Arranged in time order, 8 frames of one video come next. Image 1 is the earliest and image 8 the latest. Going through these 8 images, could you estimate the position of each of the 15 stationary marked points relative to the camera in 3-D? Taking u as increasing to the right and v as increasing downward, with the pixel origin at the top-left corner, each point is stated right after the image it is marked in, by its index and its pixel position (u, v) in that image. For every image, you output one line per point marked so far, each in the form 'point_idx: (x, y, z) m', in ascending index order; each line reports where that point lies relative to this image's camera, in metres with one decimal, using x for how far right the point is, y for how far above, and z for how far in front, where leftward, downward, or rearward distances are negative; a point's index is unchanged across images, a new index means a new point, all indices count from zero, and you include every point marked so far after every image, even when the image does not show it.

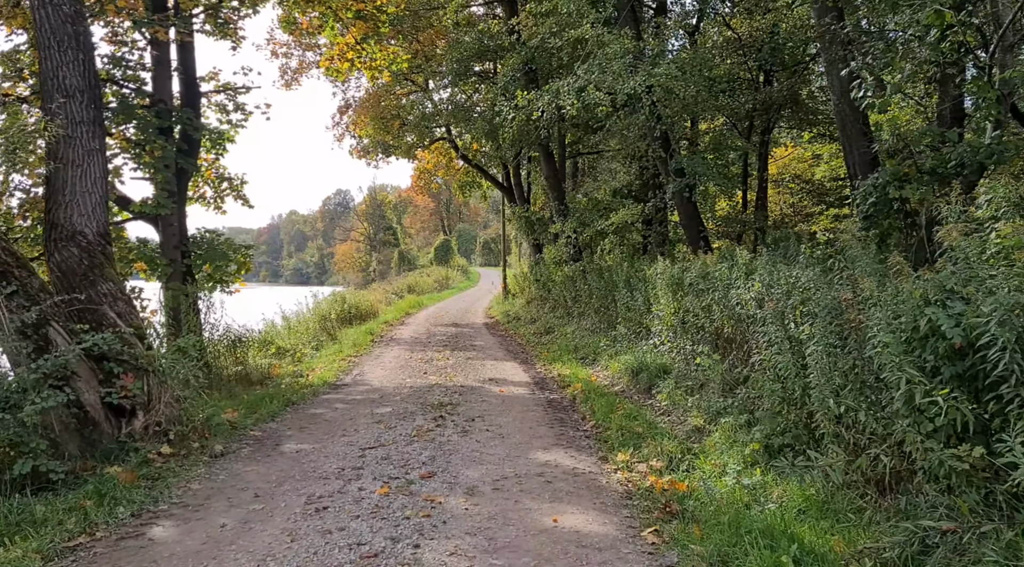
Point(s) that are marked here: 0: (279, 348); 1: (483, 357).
0: (-5.0, -1.4, +15.4) m
1: (-0.6, -1.5, +14.6) m
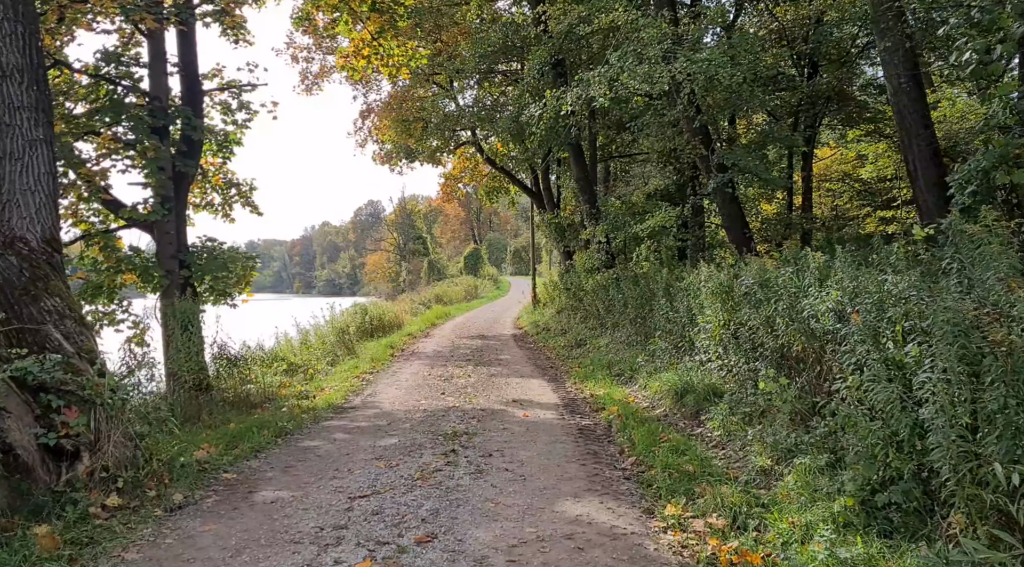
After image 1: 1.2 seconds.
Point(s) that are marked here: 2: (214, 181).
0: (-4.4, -1.7, +14.4) m
1: (-0.1, -1.7, +13.4) m
2: (-5.9, +2.0, +14.4) m
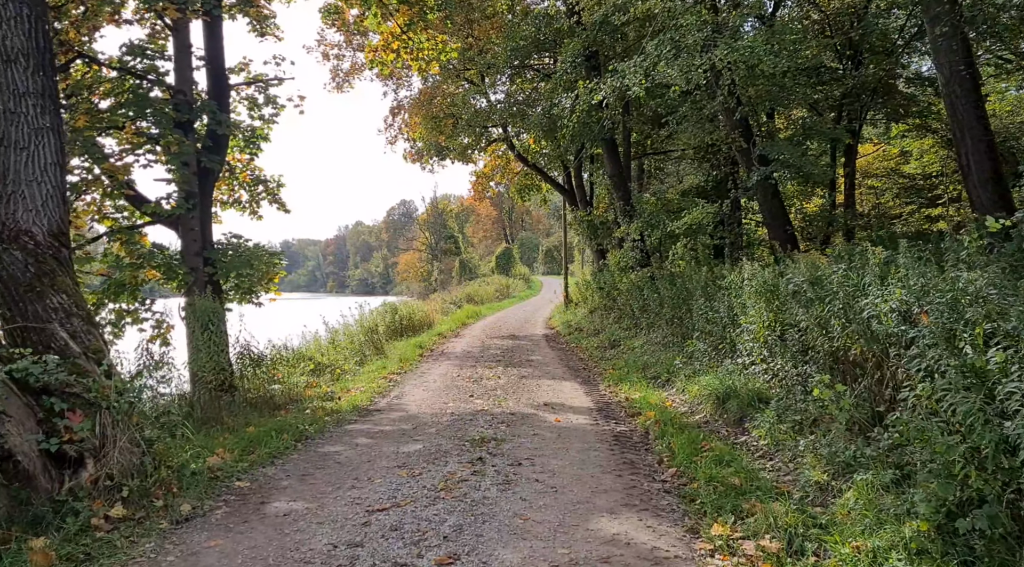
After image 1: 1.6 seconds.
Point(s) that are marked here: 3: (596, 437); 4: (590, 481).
0: (-3.8, -1.6, +14.1) m
1: (+0.5, -1.6, +12.9) m
2: (-5.3, +2.1, +14.2) m
3: (+0.9, -1.6, +7.8) m
4: (+0.6, -1.6, +6.0) m
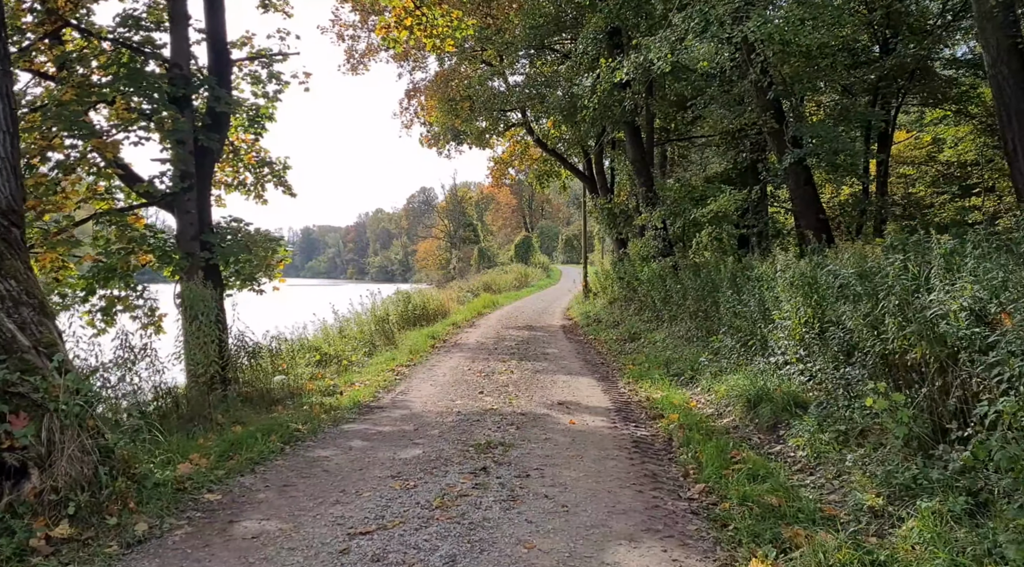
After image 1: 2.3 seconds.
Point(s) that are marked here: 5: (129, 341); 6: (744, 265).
0: (-3.5, -1.4, +13.6) m
1: (+0.7, -1.5, +12.2) m
2: (-5.0, +2.3, +13.6) m
3: (+1.0, -1.6, +7.1) m
4: (+0.7, -1.6, +5.3) m
5: (-4.0, -0.6, +7.5) m
6: (+3.6, +0.3, +11.3) m
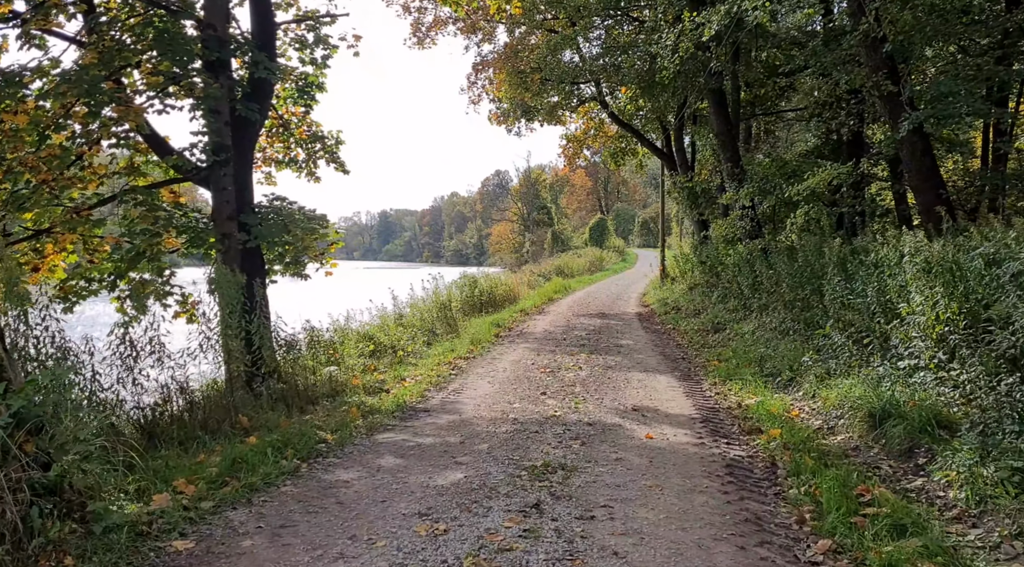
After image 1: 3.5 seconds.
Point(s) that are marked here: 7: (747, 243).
0: (-2.4, -1.1, +12.6) m
1: (+1.7, -1.2, +10.9) m
2: (-3.8, +2.6, +12.7) m
3: (+1.5, -1.4, +5.7) m
4: (+1.0, -1.5, +4.0) m
5: (-3.4, -0.4, +6.6) m
6: (+4.5, +0.5, +9.6) m
7: (+5.2, +0.9, +16.1) m
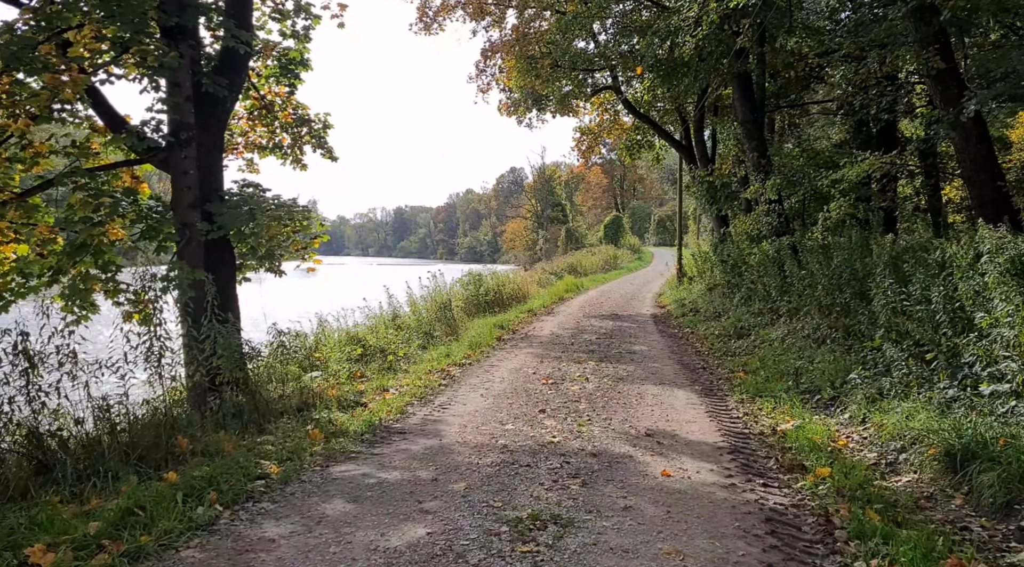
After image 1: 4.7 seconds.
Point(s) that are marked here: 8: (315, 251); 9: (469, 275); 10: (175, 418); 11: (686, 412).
0: (-2.3, -1.1, +11.5) m
1: (+1.7, -1.2, +9.6) m
2: (-3.7, +2.7, +11.6) m
3: (+1.4, -1.5, +4.5) m
4: (+0.9, -1.5, +2.7) m
5: (-3.5, -0.4, +5.5) m
6: (+4.5, +0.4, +8.3) m
7: (+5.4, +0.9, +14.8) m
8: (-3.0, +0.5, +11.0) m
9: (-1.1, +0.2, +19.0) m
10: (-2.9, -1.1, +6.2) m
11: (+1.8, -1.3, +7.6) m
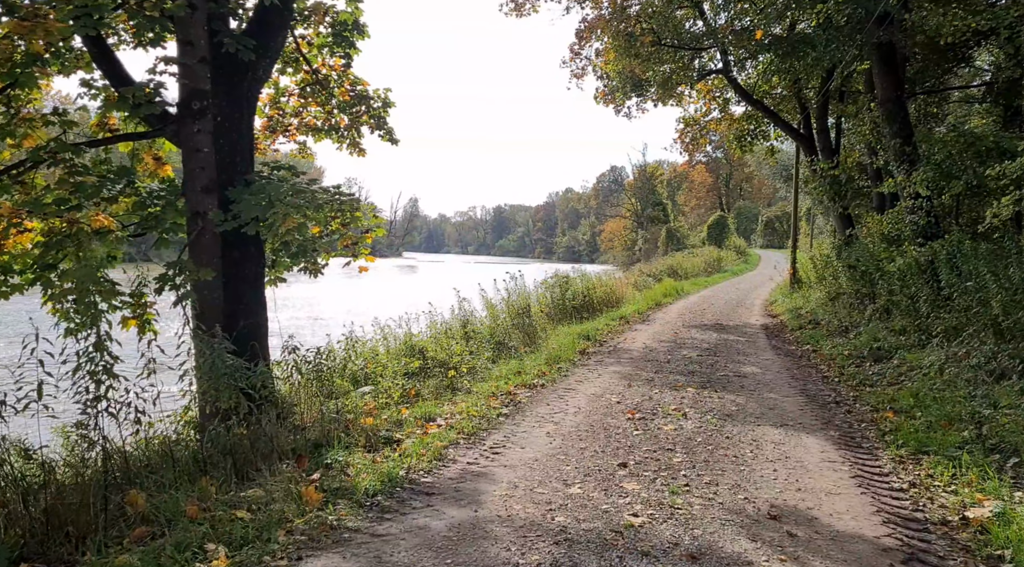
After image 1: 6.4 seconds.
0: (-1.2, -1.1, +9.9) m
1: (+2.6, -1.4, +7.5) m
2: (-2.5, +2.7, +10.2) m
3: (+1.5, -1.6, +2.5) m
4: (+0.8, -1.6, +0.8) m
5: (-3.2, -0.4, +4.1) m
6: (+5.2, +0.3, +5.8) m
7: (+6.9, +0.7, +12.1) m
8: (-1.9, +0.5, +9.5) m
9: (+1.0, +0.1, +17.2) m
10: (-2.5, -1.2, +4.8) m
11: (+2.4, -1.5, +5.5) m
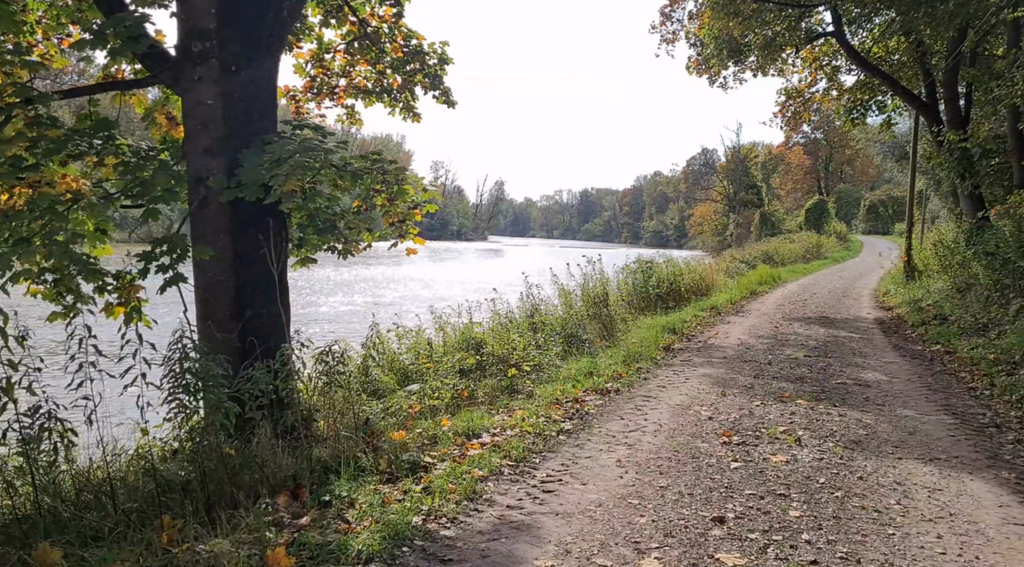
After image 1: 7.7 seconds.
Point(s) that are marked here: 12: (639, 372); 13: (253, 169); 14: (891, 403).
0: (-0.4, -0.9, +8.6) m
1: (+3.1, -1.3, +5.8) m
2: (-1.6, +2.9, +8.9) m
3: (+1.5, -1.6, +0.9) m
4: (+0.5, -1.6, -0.6) m
5: (-3.0, -0.3, +3.0) m
6: (+5.5, +0.3, +3.8) m
7: (+7.9, +0.8, +9.8) m
8: (-1.1, +0.7, +8.2) m
9: (+2.7, +0.5, +15.5) m
10: (-2.2, -1.1, +3.7) m
11: (+2.6, -1.4, +3.8) m
12: (+1.5, -1.0, +8.5) m
13: (-1.9, +0.9, +5.8) m
14: (+3.8, -1.2, +7.4) m
